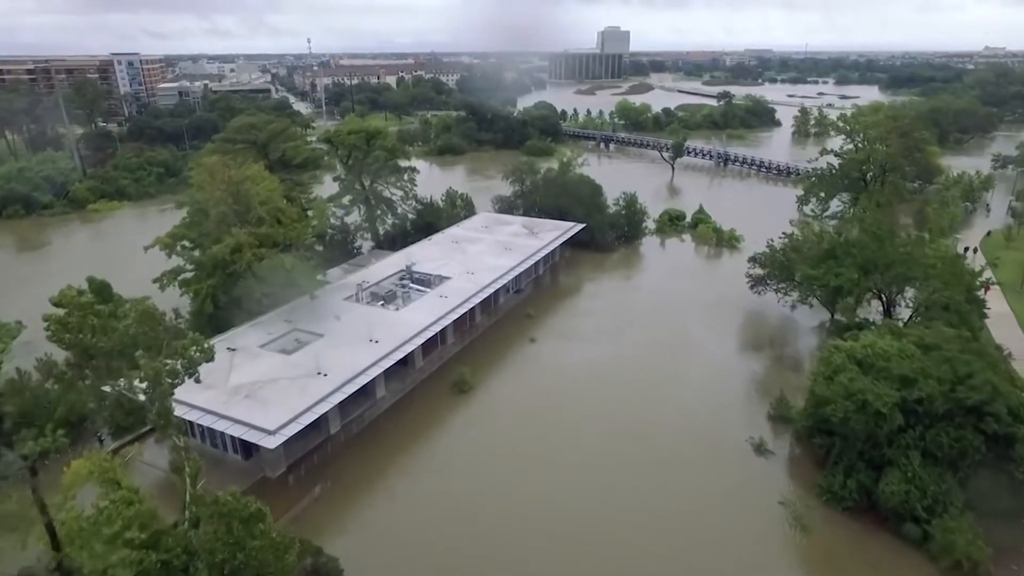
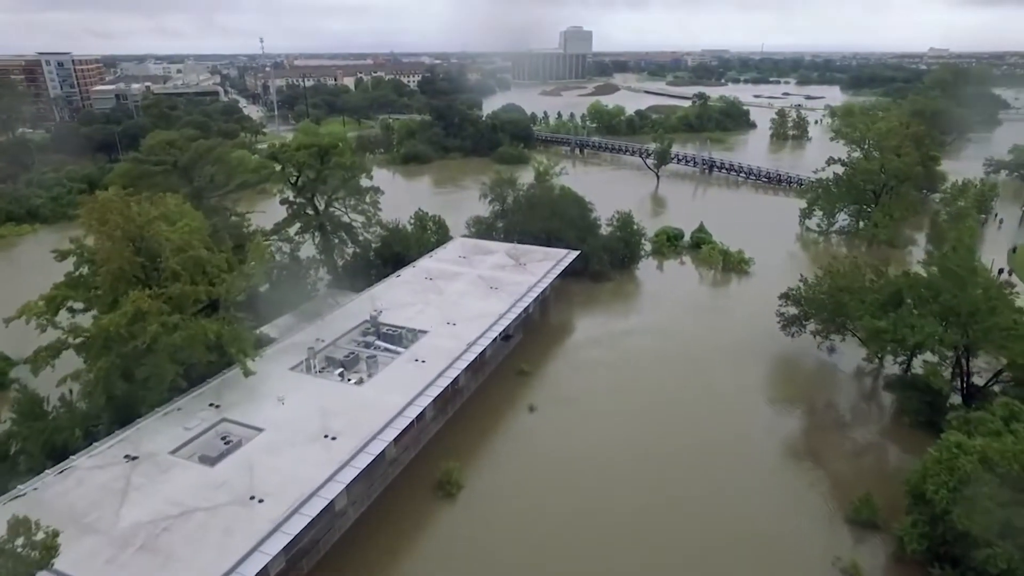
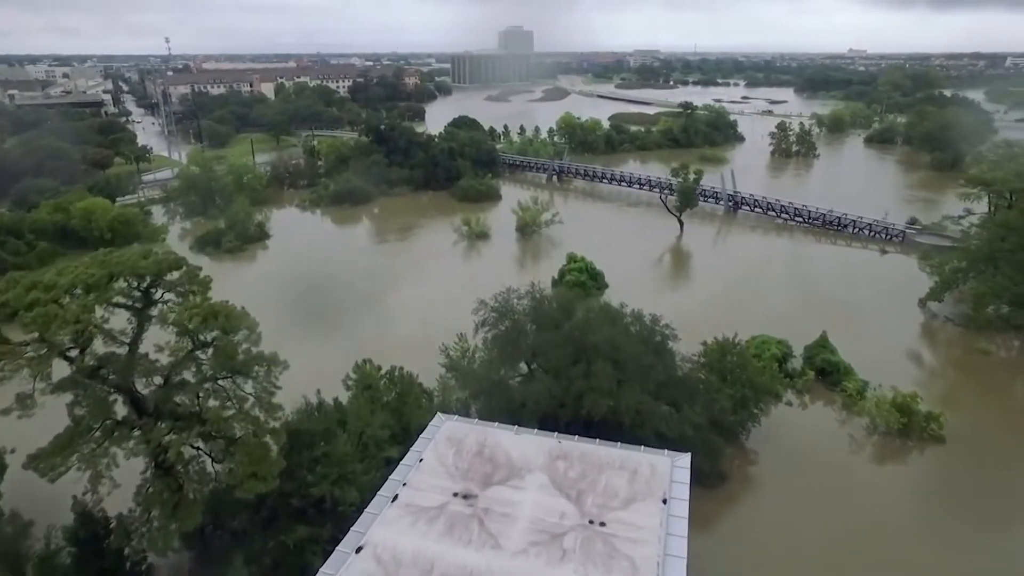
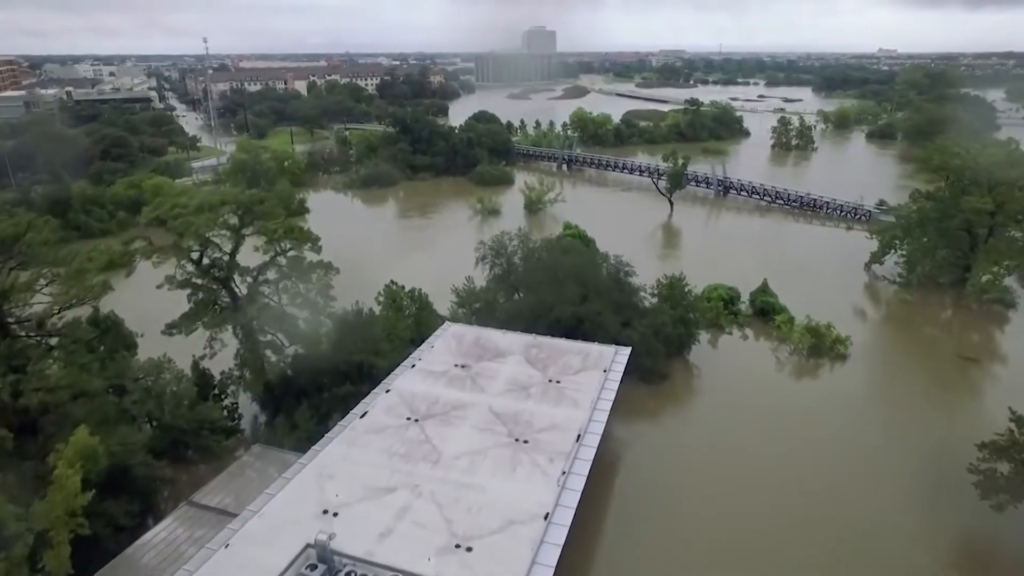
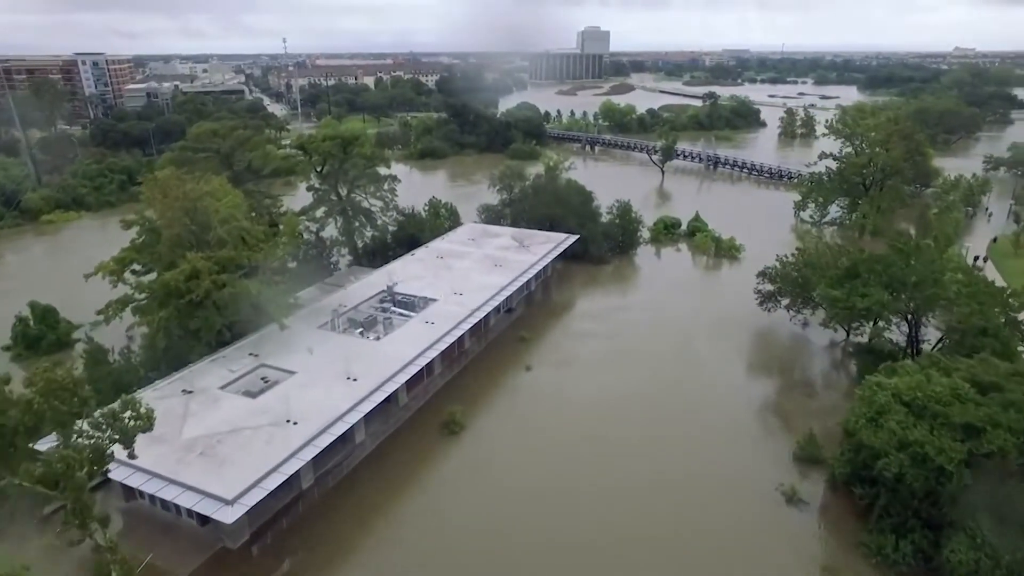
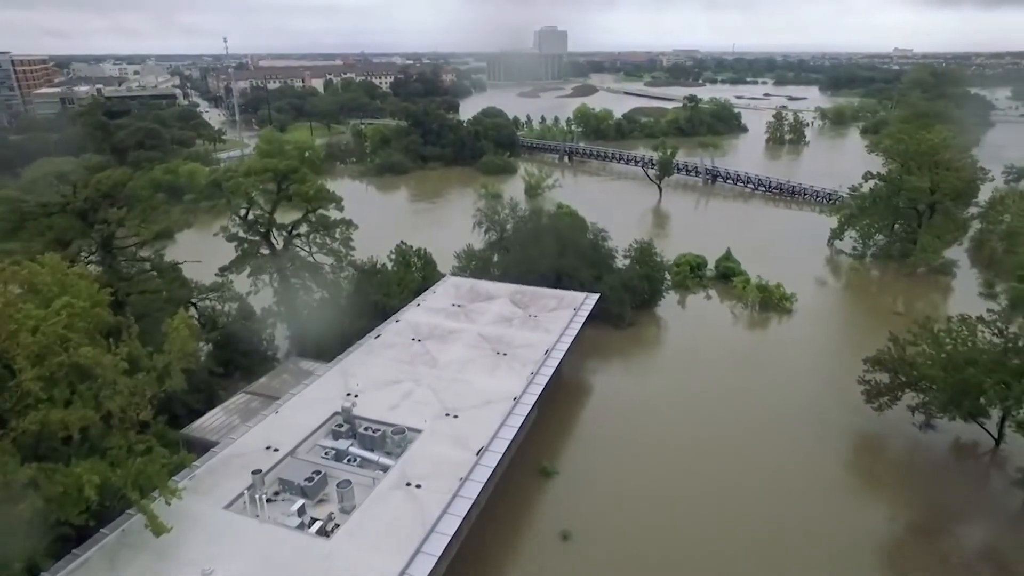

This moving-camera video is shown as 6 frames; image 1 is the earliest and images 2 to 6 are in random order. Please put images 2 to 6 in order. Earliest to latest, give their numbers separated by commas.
5, 2, 6, 4, 3
